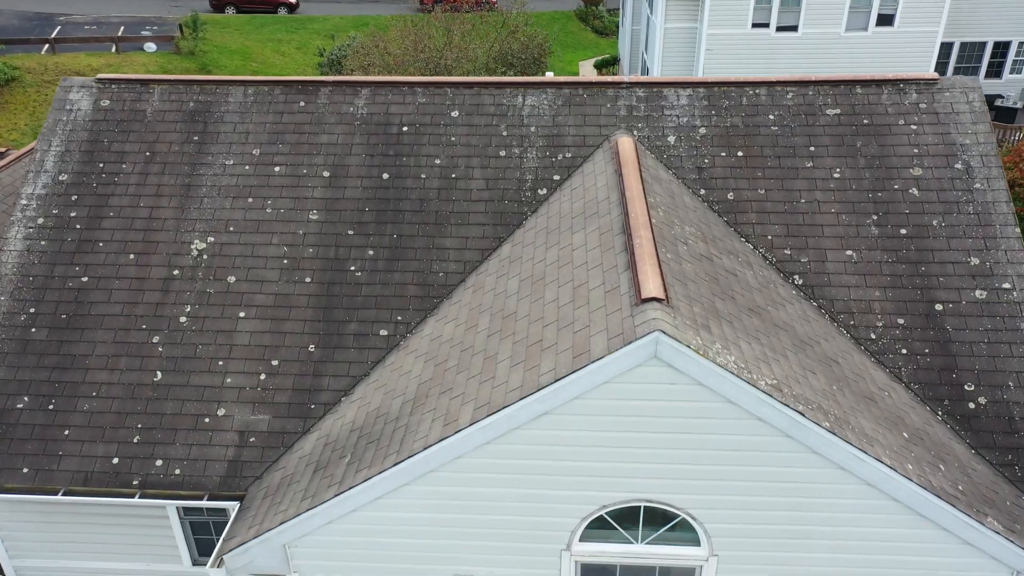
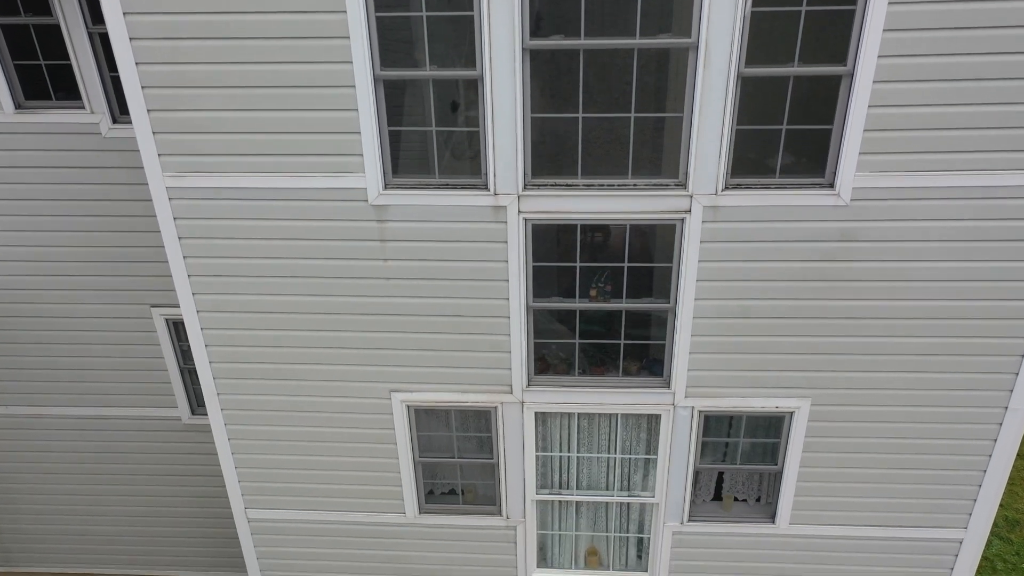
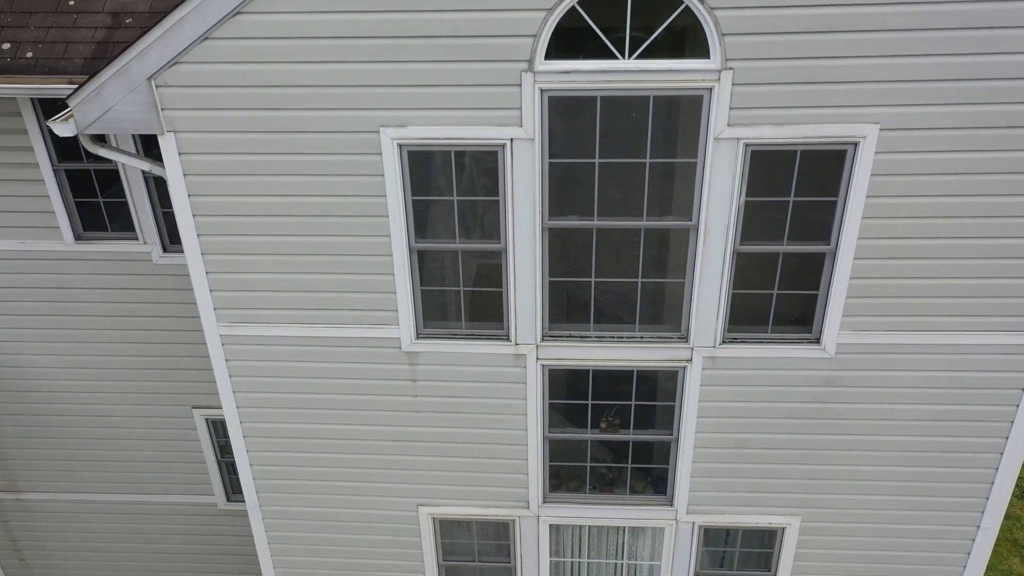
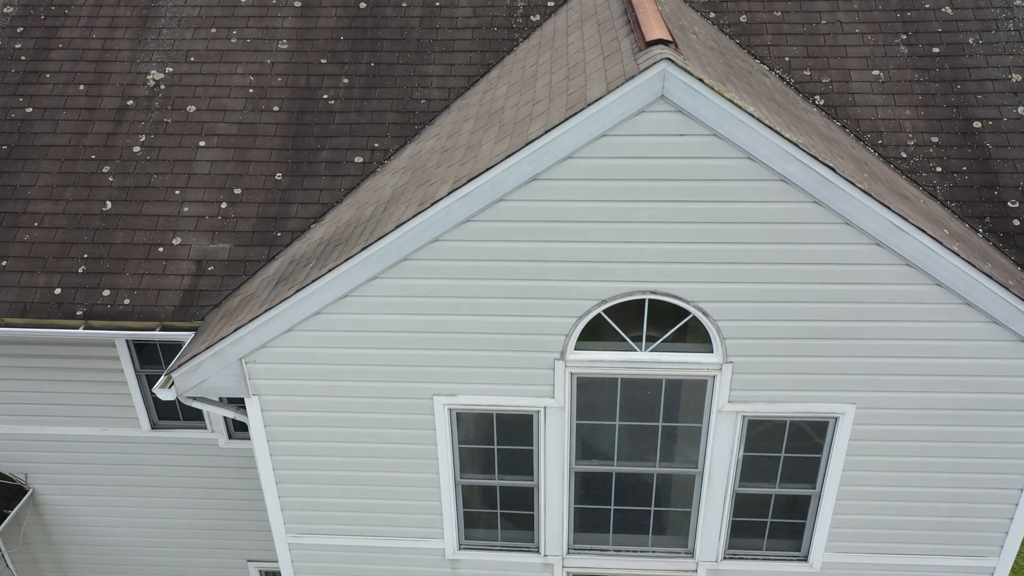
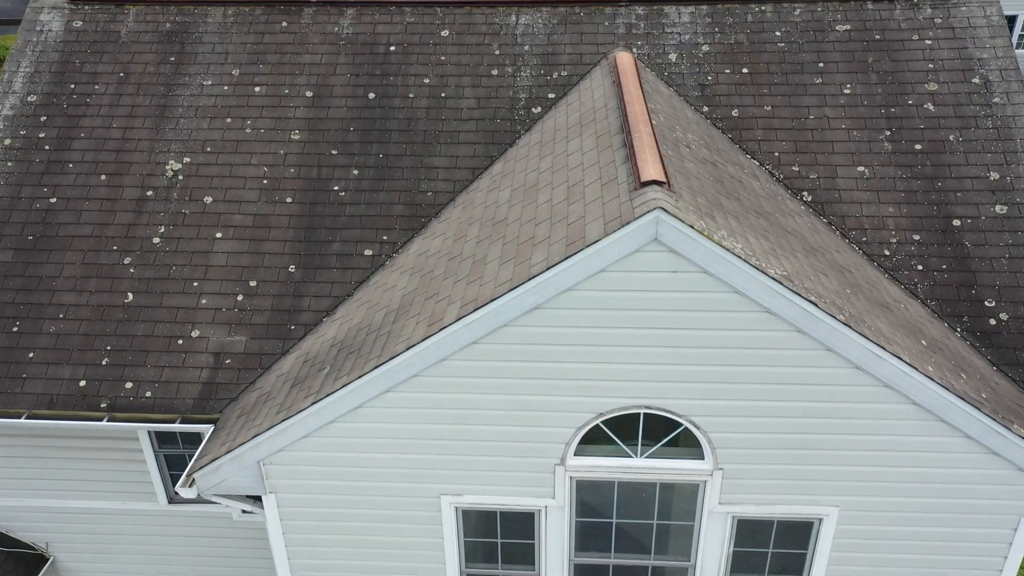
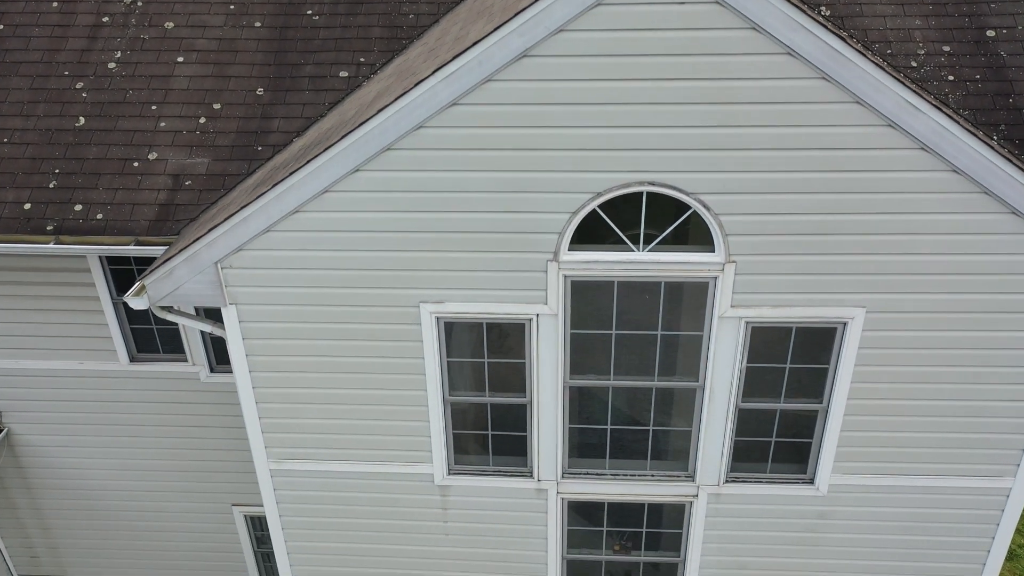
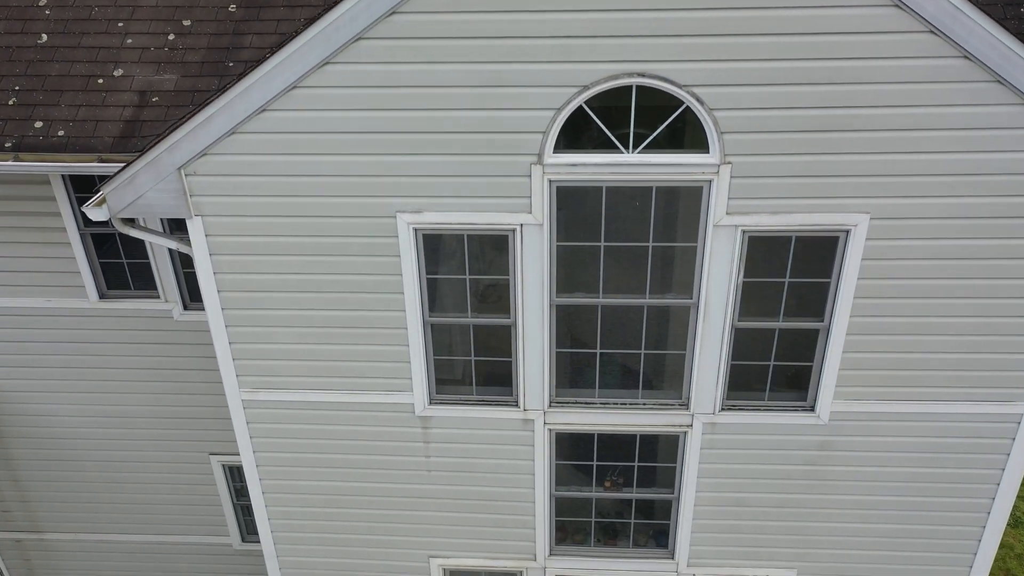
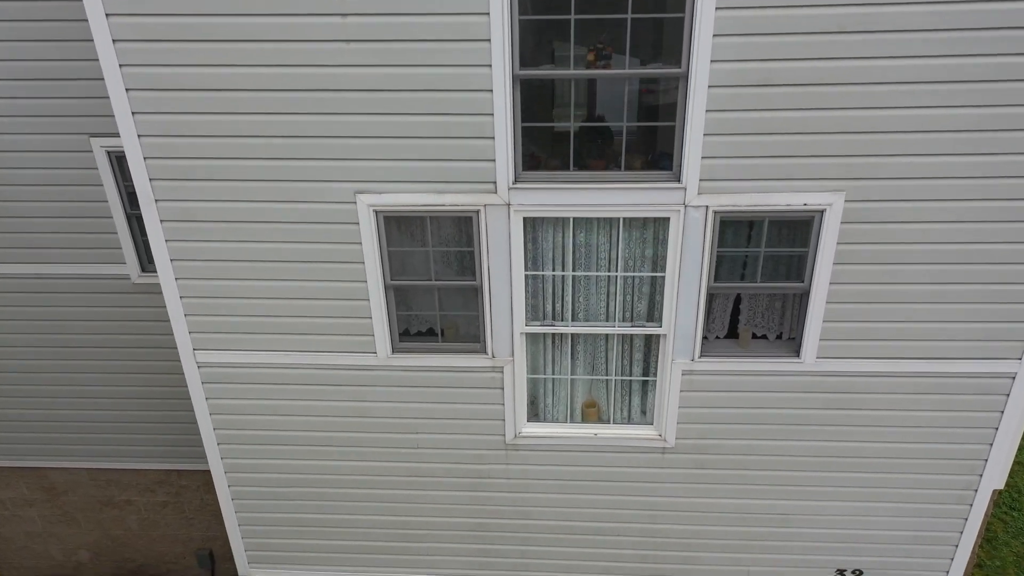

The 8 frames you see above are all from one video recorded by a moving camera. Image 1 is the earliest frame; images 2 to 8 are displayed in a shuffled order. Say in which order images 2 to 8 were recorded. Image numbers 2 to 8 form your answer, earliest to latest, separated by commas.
5, 4, 6, 7, 3, 2, 8
